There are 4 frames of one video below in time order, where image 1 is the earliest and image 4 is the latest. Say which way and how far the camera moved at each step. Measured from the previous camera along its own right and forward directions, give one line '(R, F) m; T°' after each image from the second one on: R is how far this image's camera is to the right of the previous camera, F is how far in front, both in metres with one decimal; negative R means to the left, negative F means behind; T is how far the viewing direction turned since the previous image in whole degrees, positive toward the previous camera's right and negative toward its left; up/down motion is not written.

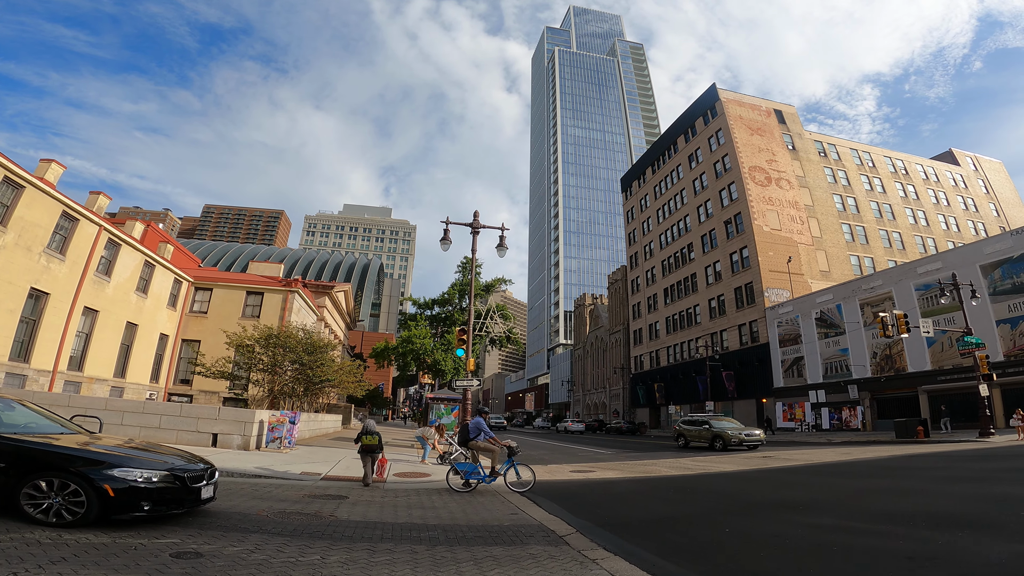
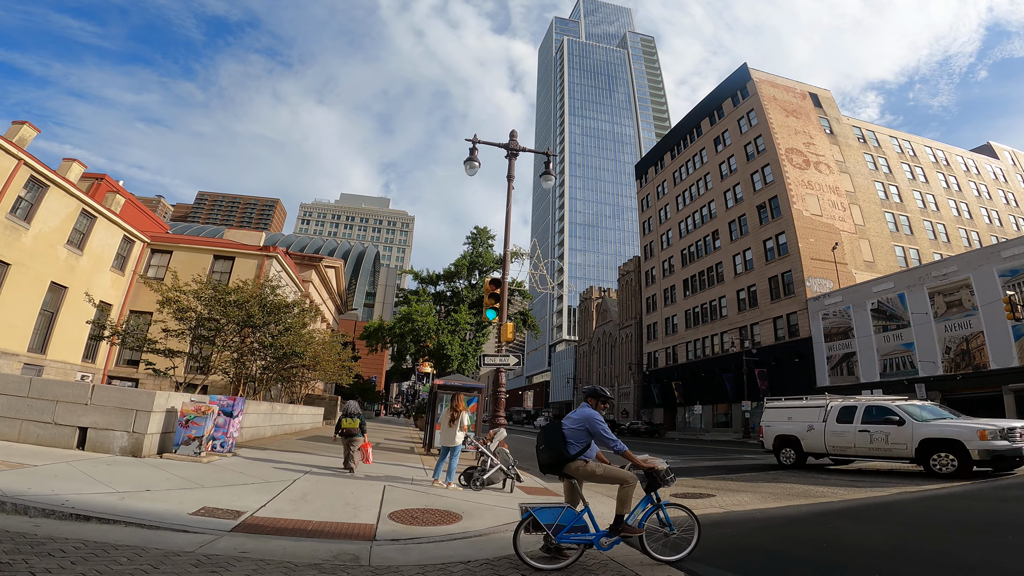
(-1.2, +5.0) m; 0°
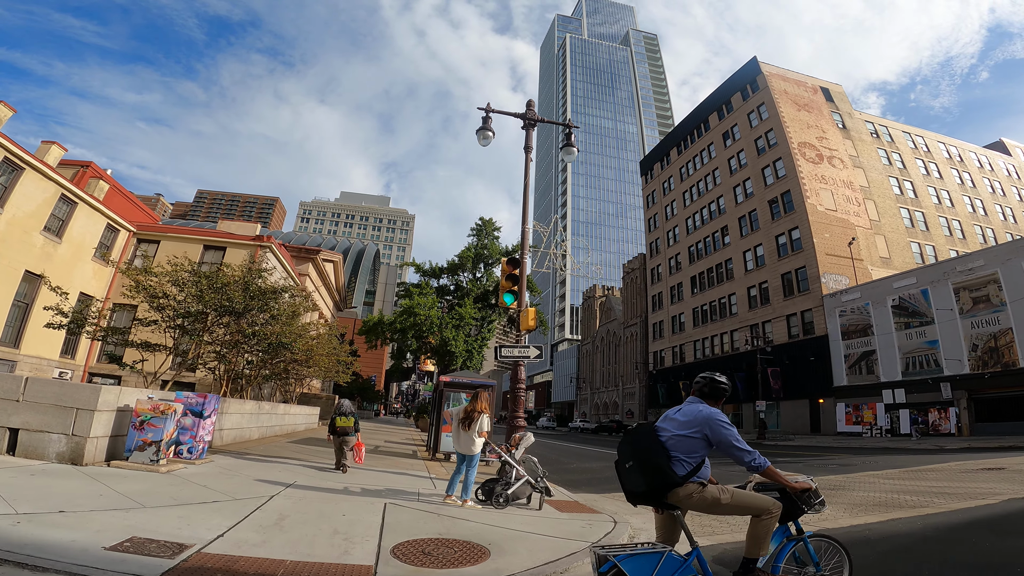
(-0.4, +1.4) m; 0°
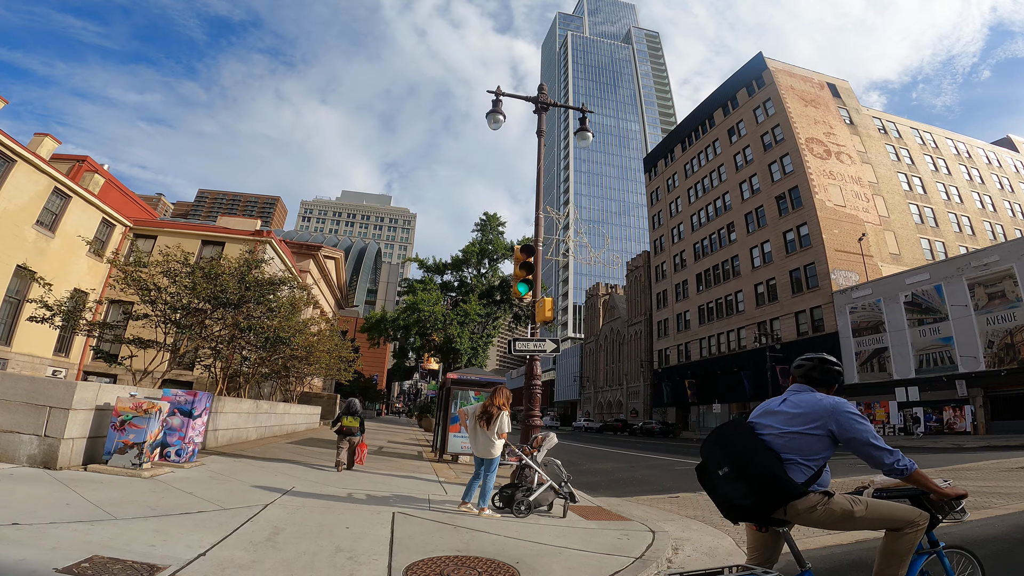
(-0.2, +0.6) m; 0°
